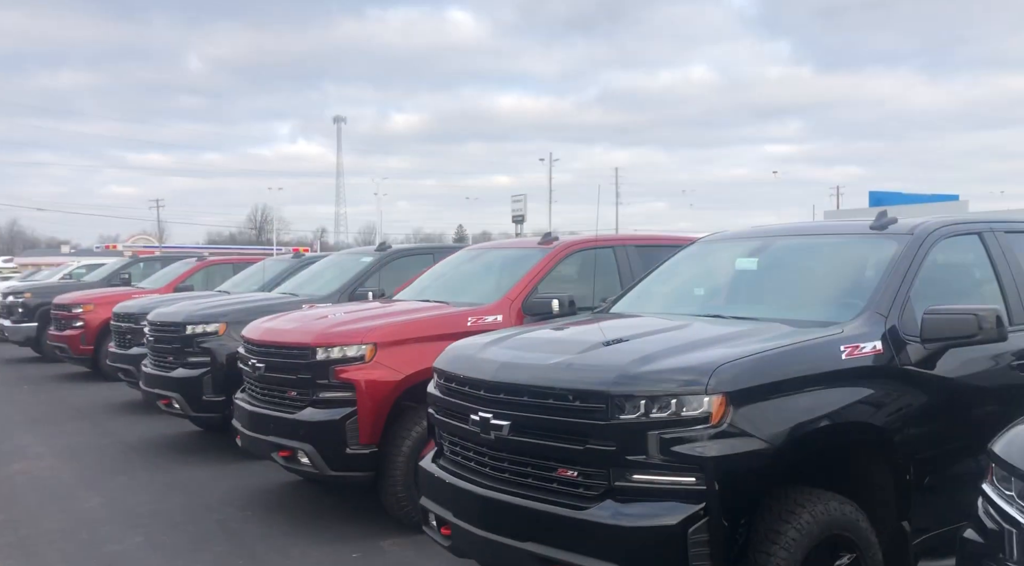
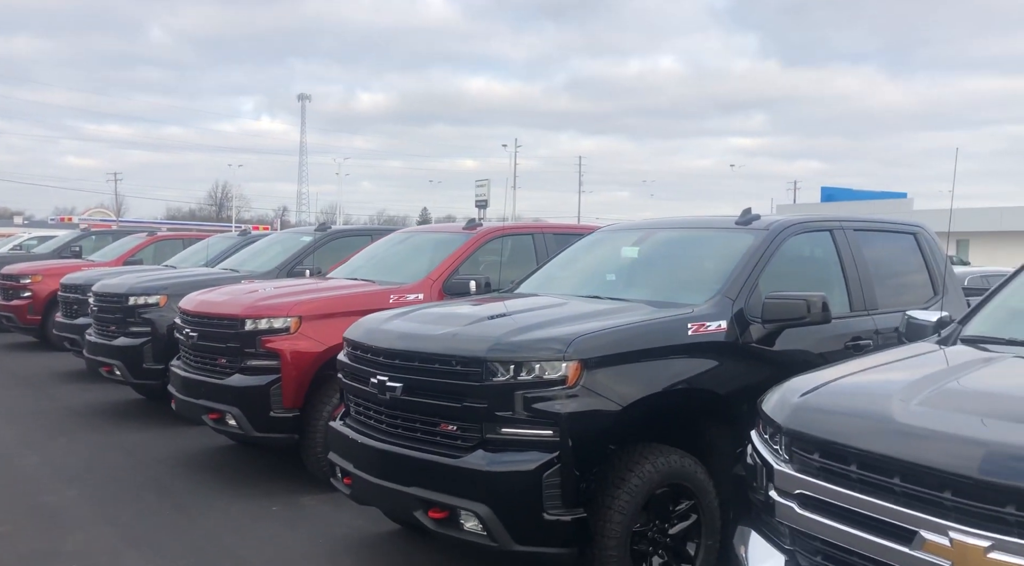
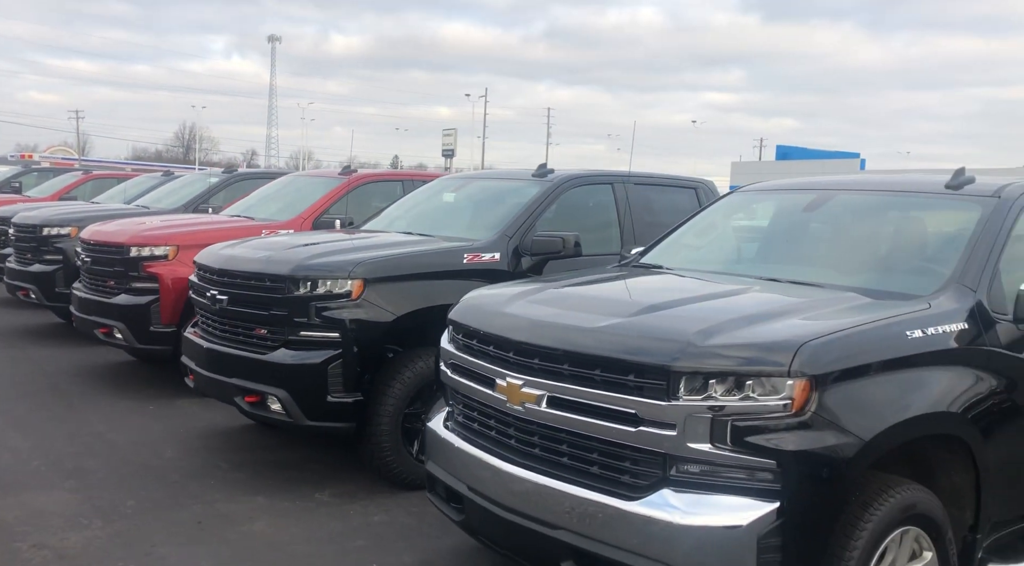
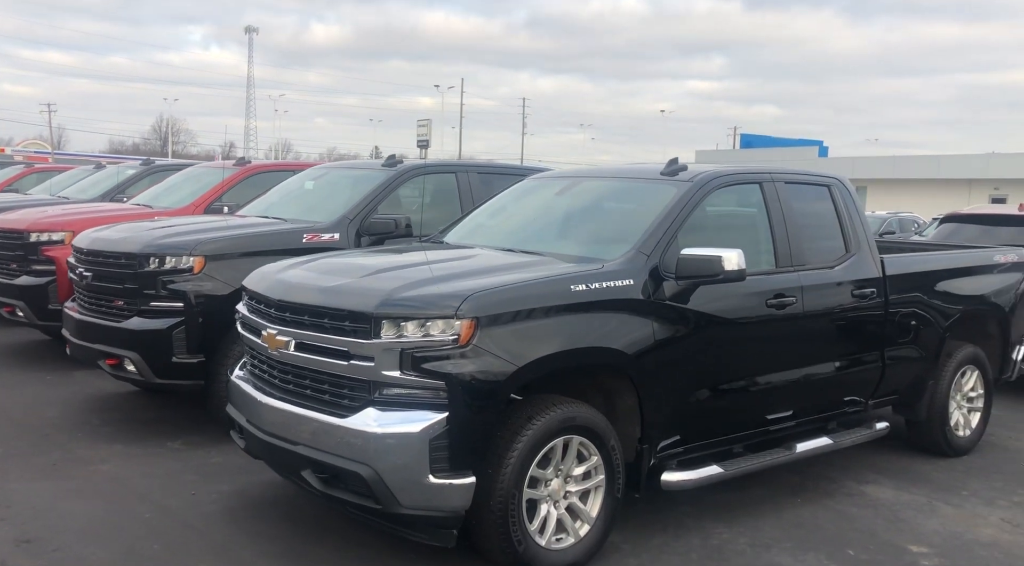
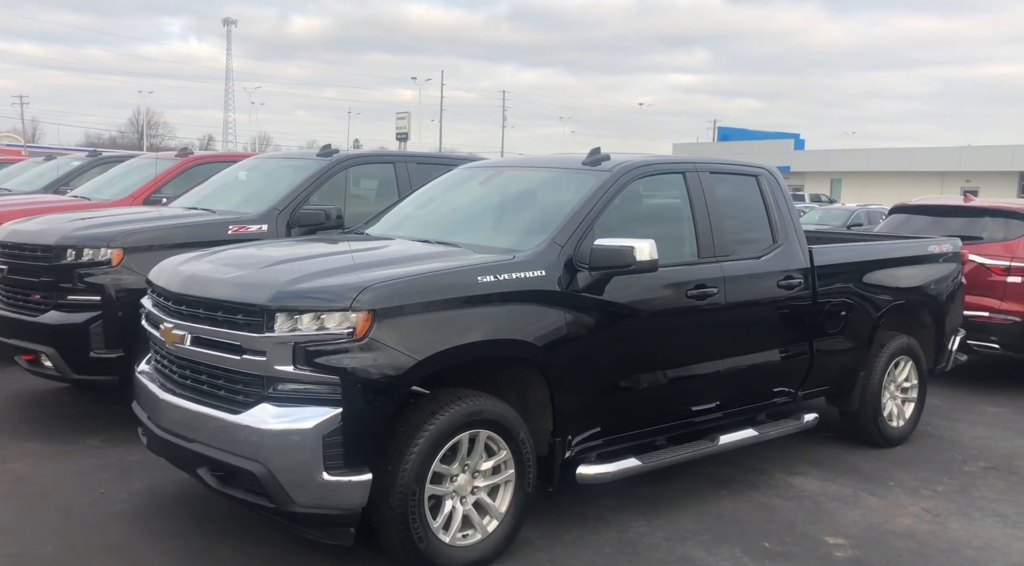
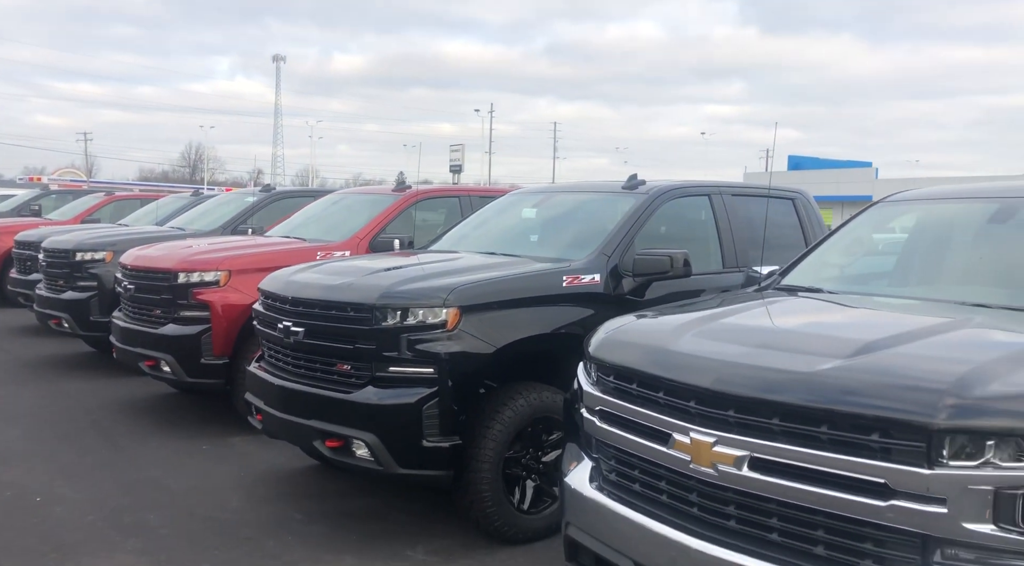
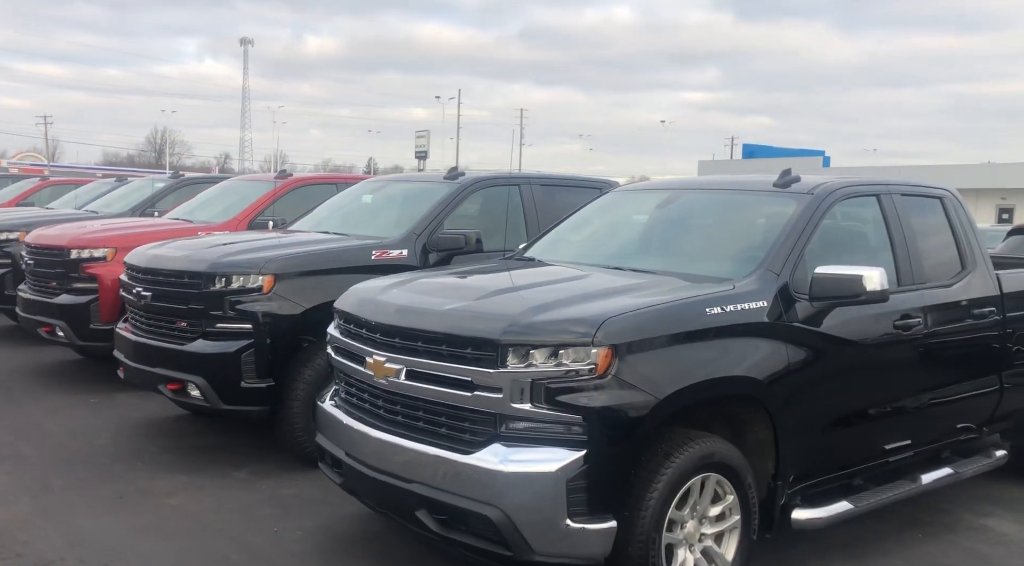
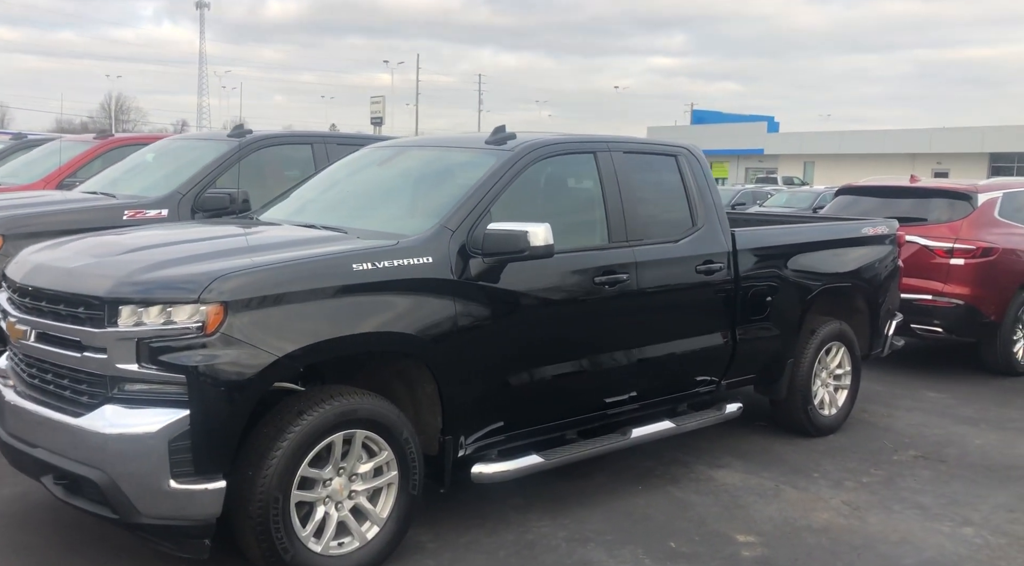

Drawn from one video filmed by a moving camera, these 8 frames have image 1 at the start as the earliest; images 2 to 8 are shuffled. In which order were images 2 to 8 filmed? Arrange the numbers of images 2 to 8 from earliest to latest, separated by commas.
2, 6, 3, 7, 4, 5, 8
